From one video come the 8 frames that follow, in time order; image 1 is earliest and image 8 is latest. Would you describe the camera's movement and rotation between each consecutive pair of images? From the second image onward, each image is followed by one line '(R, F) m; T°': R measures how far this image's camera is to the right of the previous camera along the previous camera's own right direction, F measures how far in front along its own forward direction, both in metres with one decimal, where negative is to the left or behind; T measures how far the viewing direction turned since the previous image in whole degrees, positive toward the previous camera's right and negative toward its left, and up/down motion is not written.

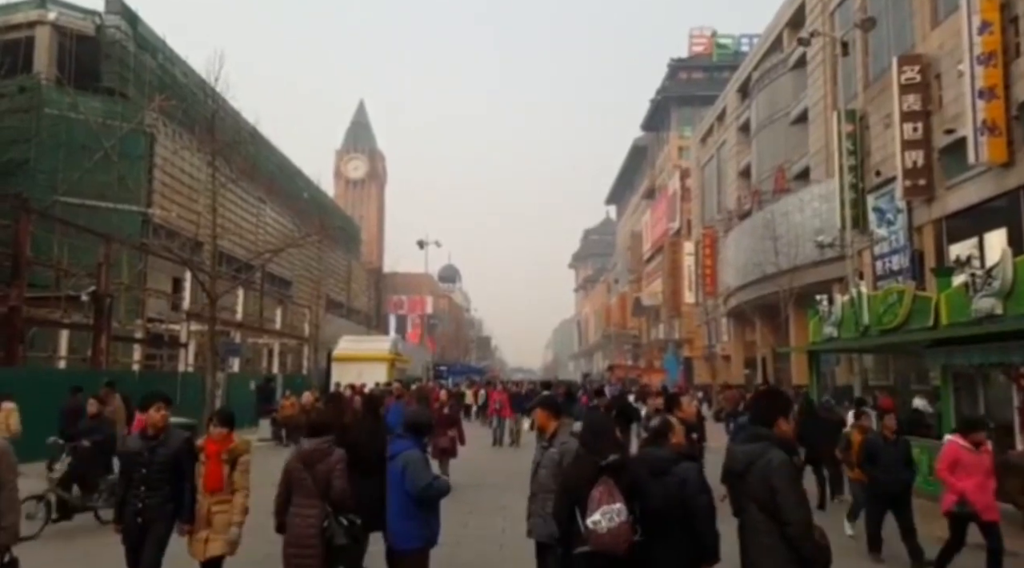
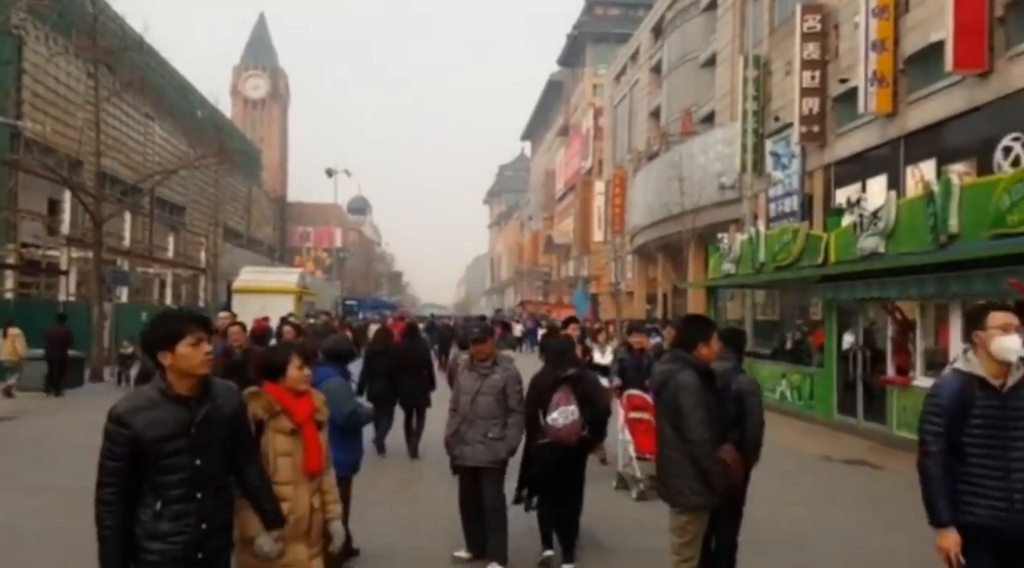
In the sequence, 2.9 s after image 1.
(0.0, -0.5) m; +6°
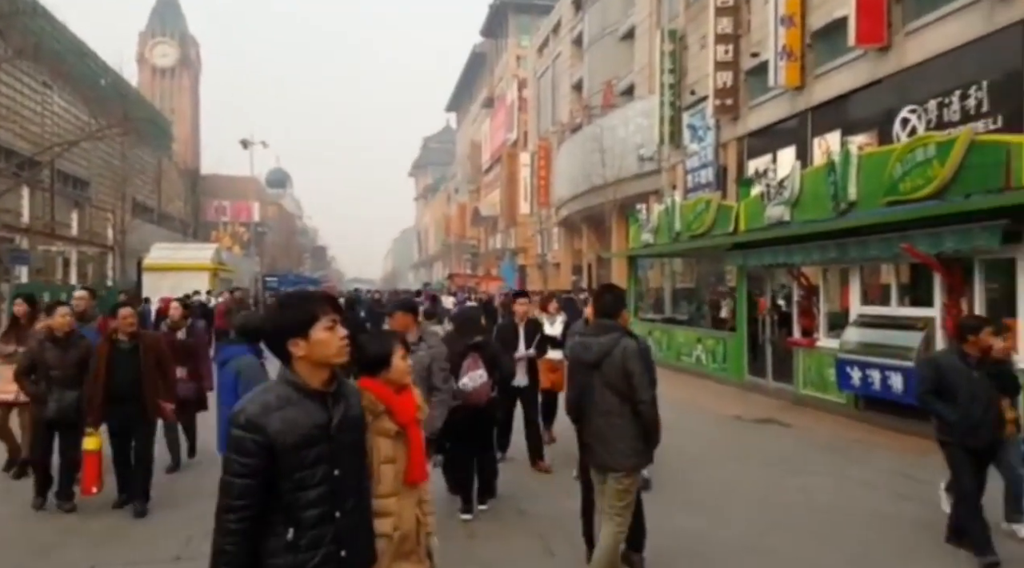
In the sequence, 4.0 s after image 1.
(+0.1, -0.3) m; +5°
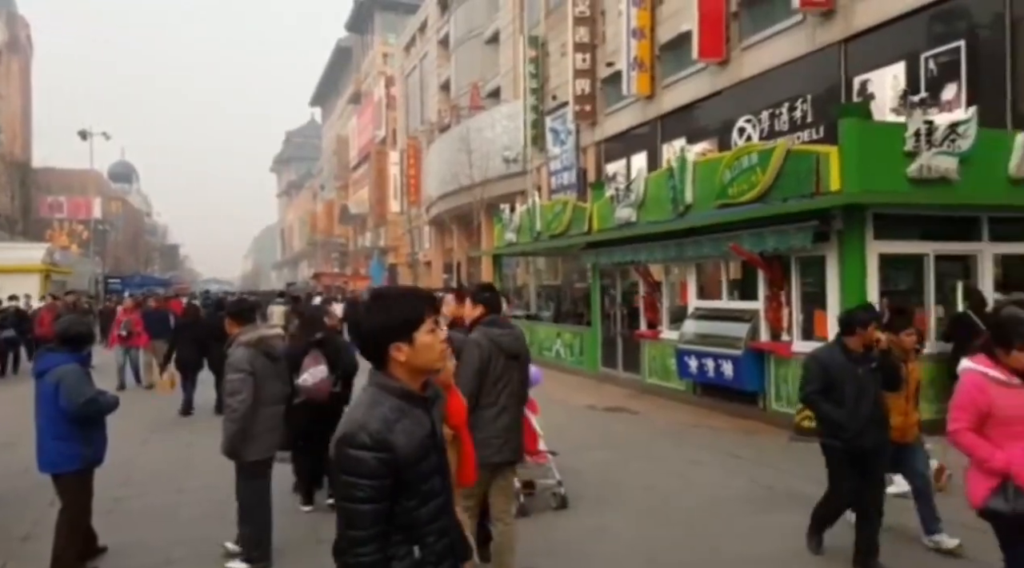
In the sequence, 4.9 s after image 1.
(+0.2, -0.6) m; +8°
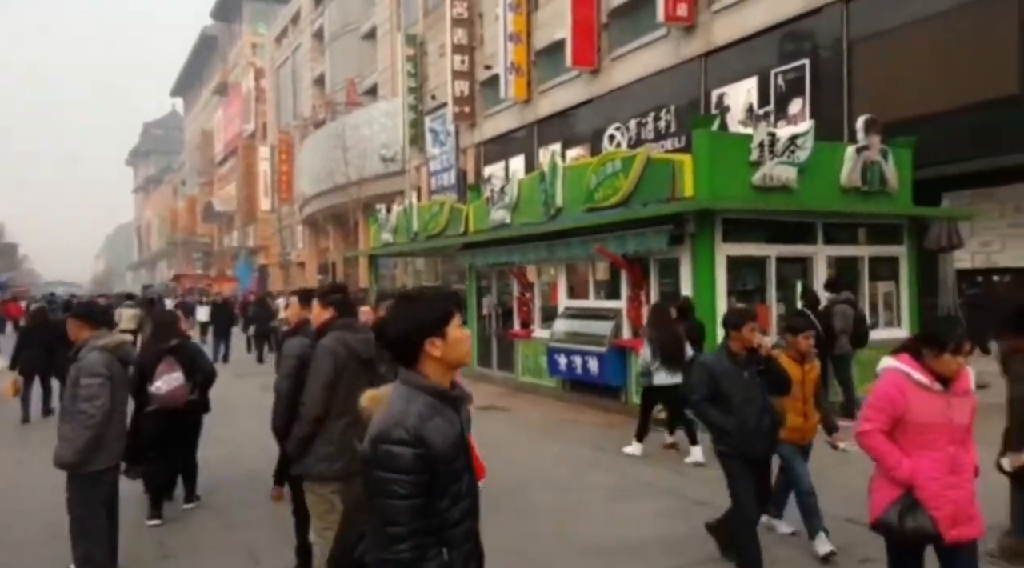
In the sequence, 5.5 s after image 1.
(+0.2, -0.3) m; +8°
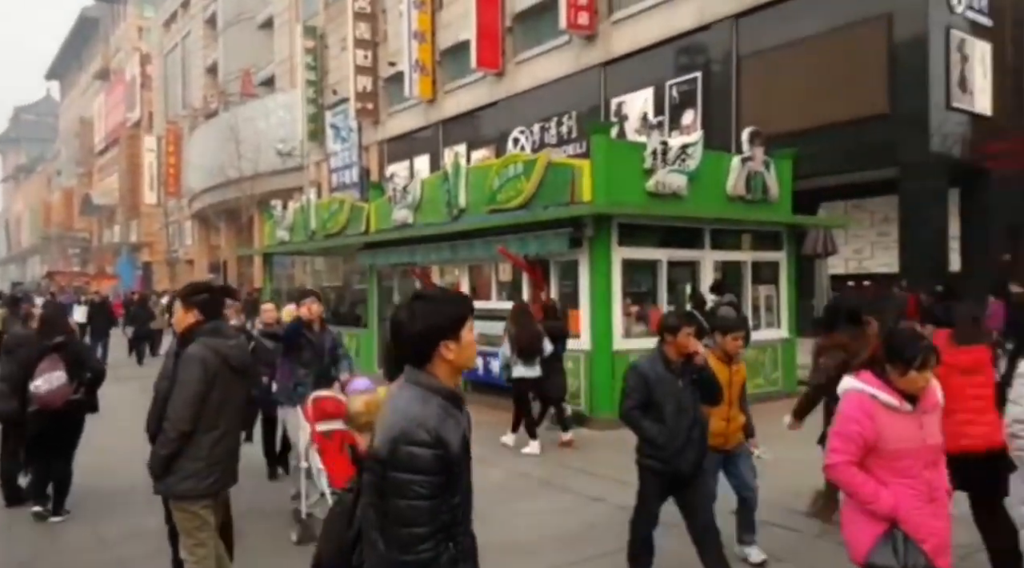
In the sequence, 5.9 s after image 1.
(0.0, -0.2) m; +6°
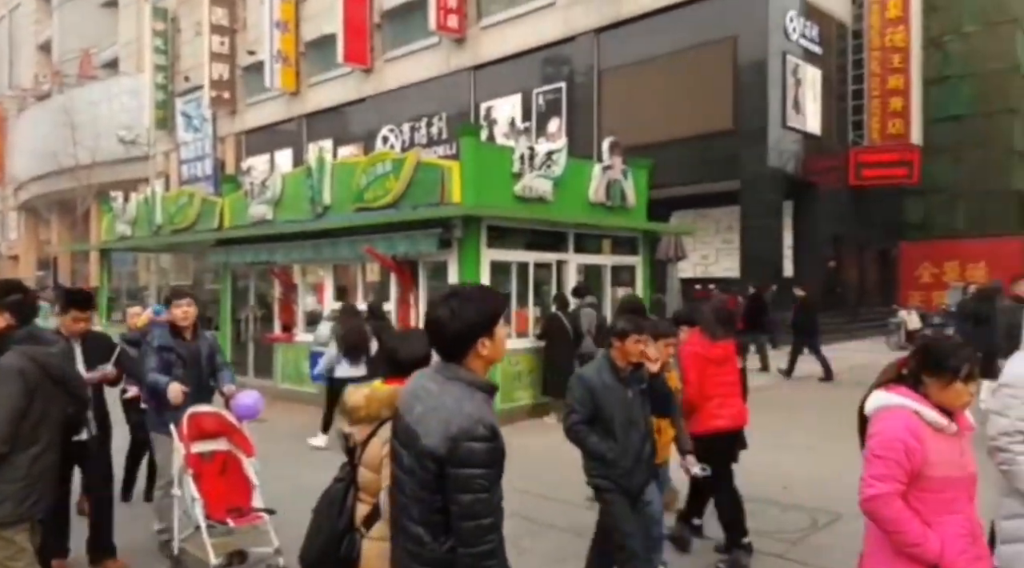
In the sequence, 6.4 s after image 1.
(-0.5, -0.2) m; +11°
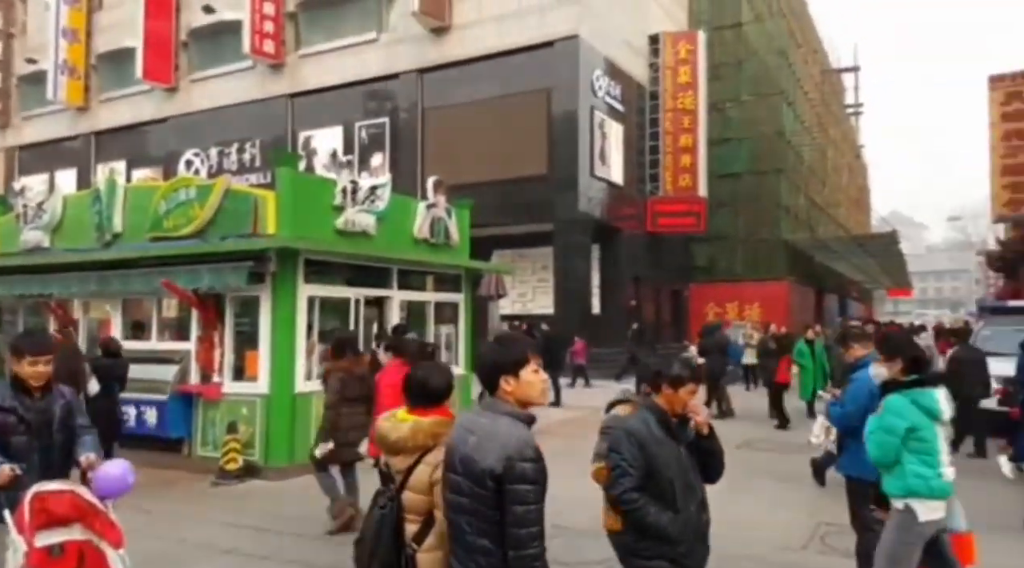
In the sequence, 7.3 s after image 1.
(-0.9, +0.3) m; +16°
